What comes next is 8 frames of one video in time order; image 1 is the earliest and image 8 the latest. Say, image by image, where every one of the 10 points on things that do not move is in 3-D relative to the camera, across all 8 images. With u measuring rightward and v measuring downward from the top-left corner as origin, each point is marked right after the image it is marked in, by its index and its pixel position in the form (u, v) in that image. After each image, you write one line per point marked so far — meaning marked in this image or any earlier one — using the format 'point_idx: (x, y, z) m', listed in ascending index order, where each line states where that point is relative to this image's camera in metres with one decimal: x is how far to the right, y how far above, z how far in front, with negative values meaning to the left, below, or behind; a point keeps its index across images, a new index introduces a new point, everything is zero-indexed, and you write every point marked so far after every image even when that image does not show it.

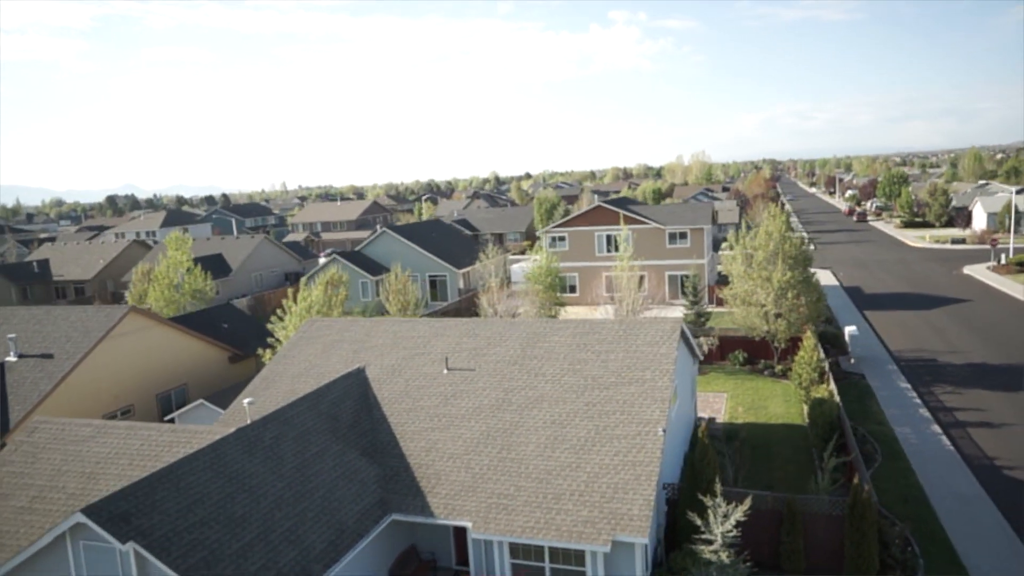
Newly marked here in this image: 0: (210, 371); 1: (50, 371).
0: (-6.3, -1.8, +15.3) m
1: (-7.8, -1.4, +12.4) m
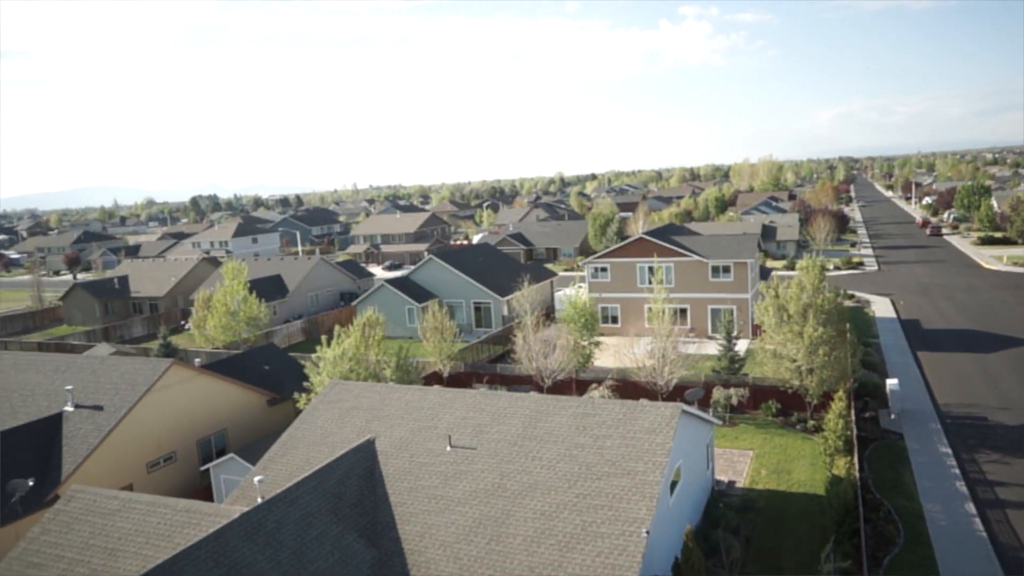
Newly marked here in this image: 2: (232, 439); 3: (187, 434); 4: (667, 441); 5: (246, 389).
0: (-5.8, -2.8, +16.1) m
1: (-7.6, -2.5, +13.3) m
2: (-6.1, -3.2, +15.6) m
3: (-6.6, -3.0, +14.7) m
4: (+2.1, -2.0, +9.7) m
5: (-5.8, -2.2, +15.9) m
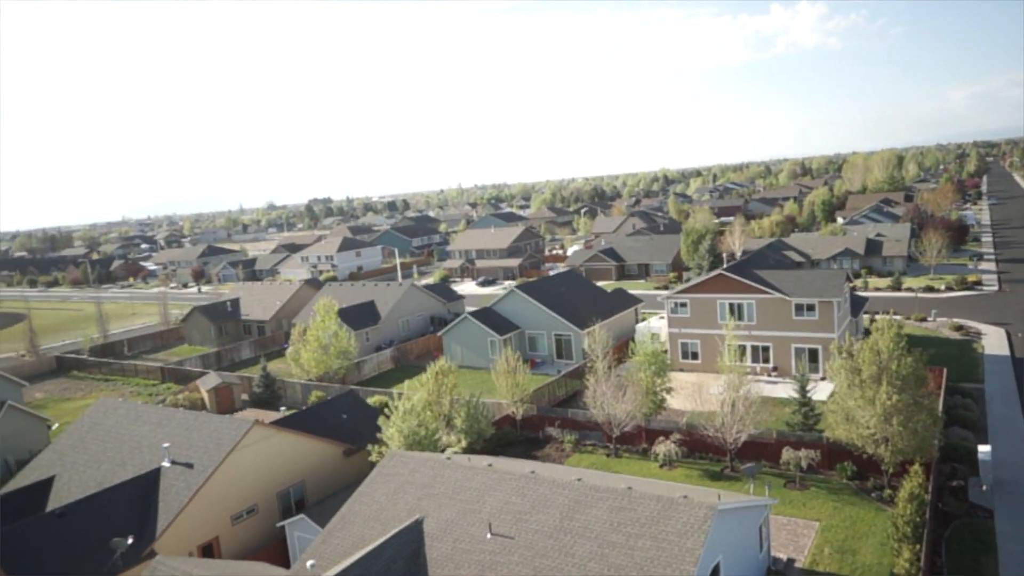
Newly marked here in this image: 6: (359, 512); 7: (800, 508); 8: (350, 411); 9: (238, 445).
0: (-4.4, -4.2, +17.2) m
1: (-6.5, -3.9, +14.7) m
2: (-4.7, -4.6, +16.8) m
3: (-5.3, -4.4, +15.9) m
4: (+2.5, -3.4, +9.7) m
5: (-4.4, -3.6, +17.0) m
6: (-2.6, -3.8, +12.5) m
7: (+6.1, -4.7, +15.5) m
8: (-4.3, -3.2, +19.0) m
9: (-5.7, -3.3, +15.2) m
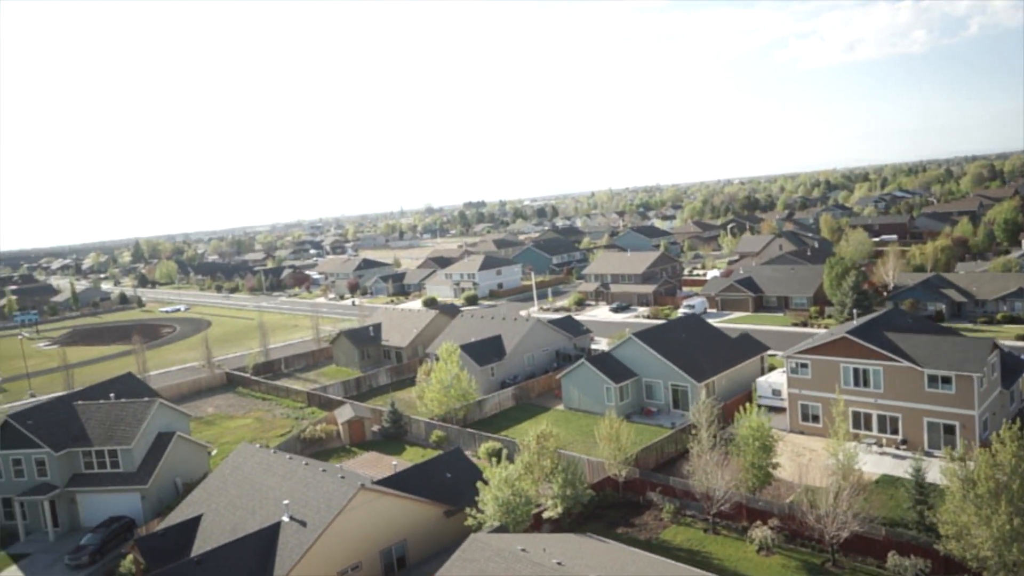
0: (-2.1, -6.0, +18.4) m
1: (-4.7, -5.7, +16.4) m
2: (-2.5, -6.5, +18.1) m
3: (-3.3, -6.2, +17.4) m
4: (+3.0, -5.4, +9.7) m
5: (-2.2, -5.4, +18.3) m
6: (-1.4, -5.7, +13.5) m
7: (+7.8, -6.7, +14.6) m
8: (-1.6, -5.0, +20.1) m
9: (-3.9, -5.1, +16.8) m
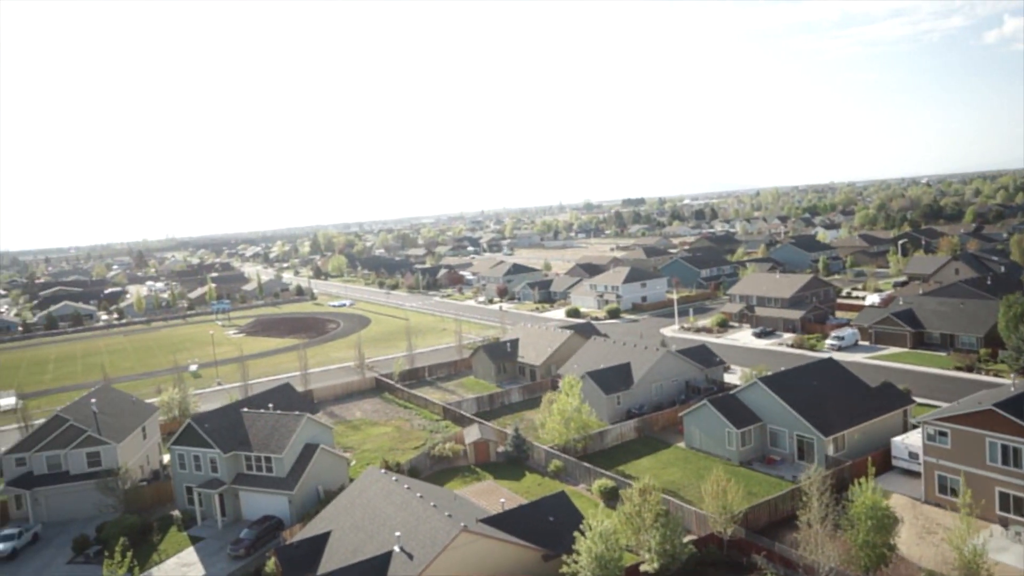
0: (+0.4, -7.5, +19.5) m
1: (-2.6, -7.1, +18.1) m
2: (-0.1, -7.9, +19.3) m
3: (-1.0, -7.6, +18.8) m
4: (+3.6, -7.2, +9.8) m
5: (+0.3, -6.9, +19.4) m
6: (0.0, -7.2, +14.5) m
7: (+9.2, -8.6, +13.6) m
8: (+1.3, -6.5, +21.1) m
9: (-1.6, -6.5, +18.2) m
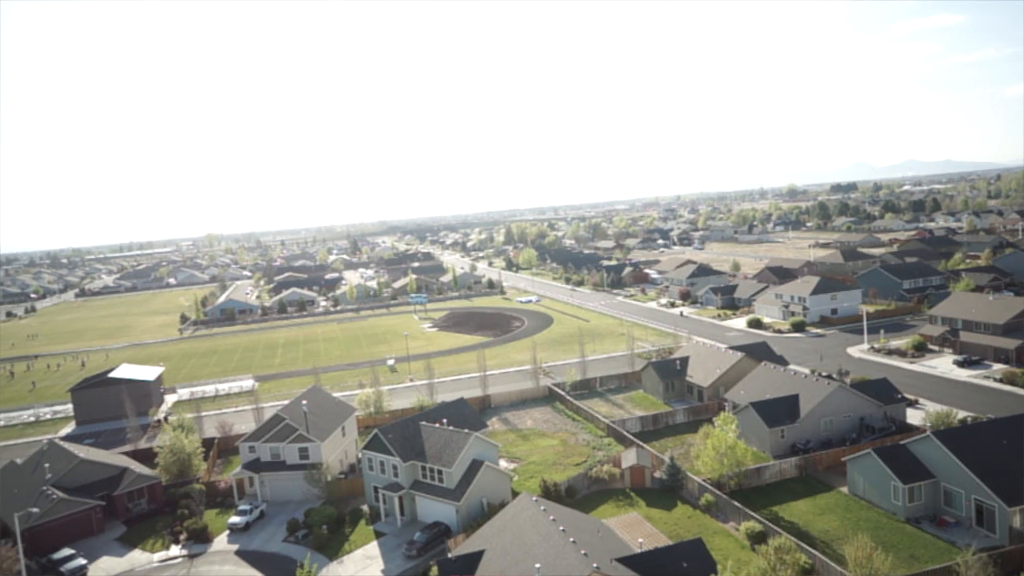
0: (+4.1, -9.2, +20.6) m
1: (+0.9, -8.7, +20.1) m
2: (+3.6, -9.6, +20.5) m
3: (+2.5, -9.3, +20.3) m
4: (+4.6, -9.2, +10.5) m
5: (+4.0, -8.6, +20.5) m
6: (+2.5, -9.0, +15.9) m
7: (+11.0, -10.7, +12.7) m
8: (+5.4, -8.2, +21.9) m
9: (+1.8, -8.2, +19.9) m
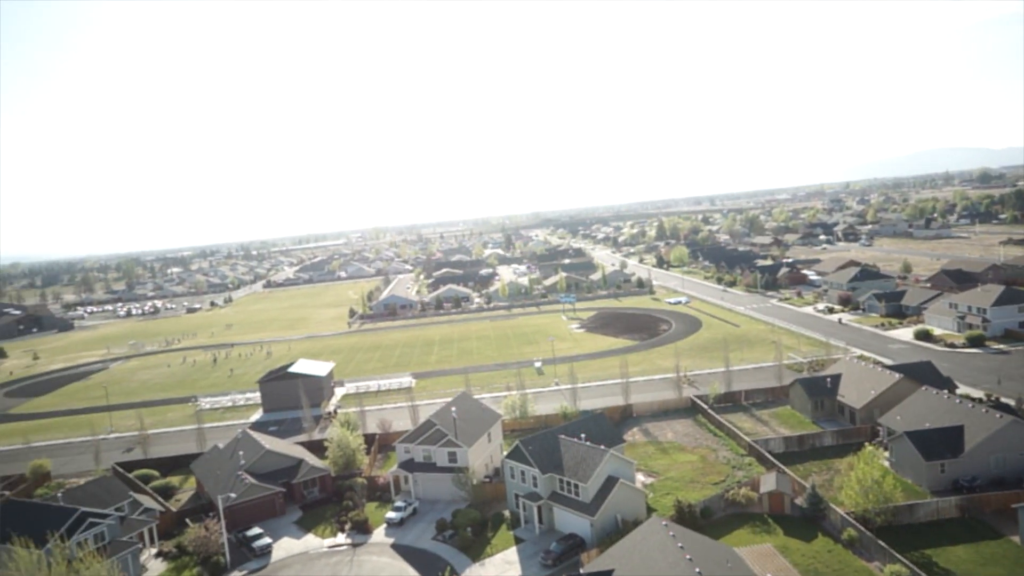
0: (+7.7, -10.4, +20.8) m
1: (+4.5, -9.9, +20.9) m
2: (+7.2, -10.8, +20.8) m
3: (+6.1, -10.4, +20.8) m
4: (+6.1, -10.5, +10.7) m
5: (+7.6, -9.8, +20.7) m
6: (+5.1, -10.2, +16.5) m
7: (+12.8, -12.0, +11.6) m
8: (+9.2, -9.4, +21.7) m
9: (+5.4, -9.3, +20.5) m
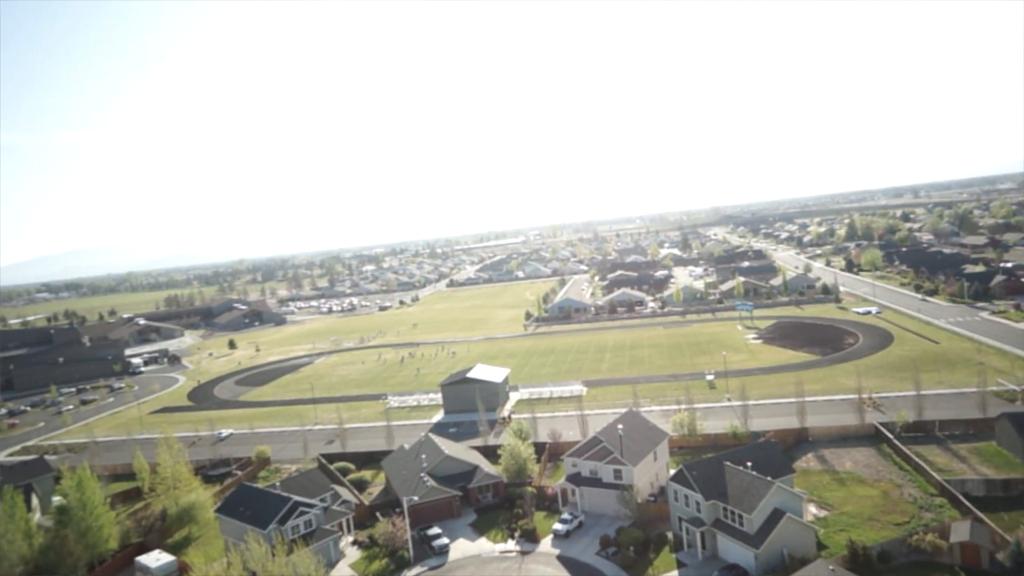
0: (+12.0, -11.8, +19.8) m
1: (+8.9, -11.2, +20.7) m
2: (+11.5, -12.1, +20.0) m
3: (+10.5, -11.8, +20.2) m
4: (+8.1, -11.9, +10.4) m
5: (+11.9, -11.1, +19.7) m
6: (+8.5, -11.6, +16.2) m
7: (+14.8, -13.5, +9.7) m
8: (+13.8, -10.7, +20.3) m
9: (+9.7, -10.7, +20.1) m
